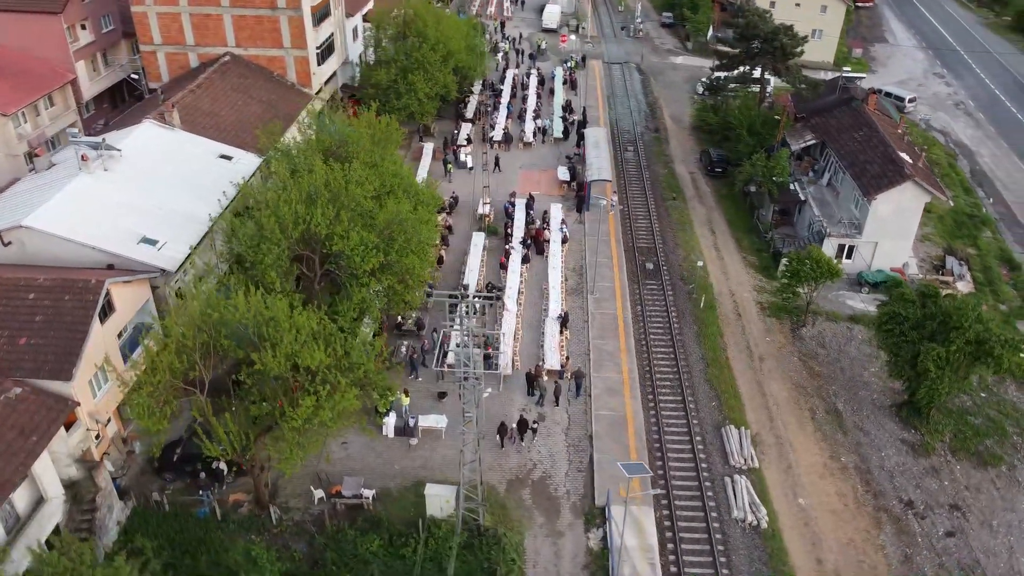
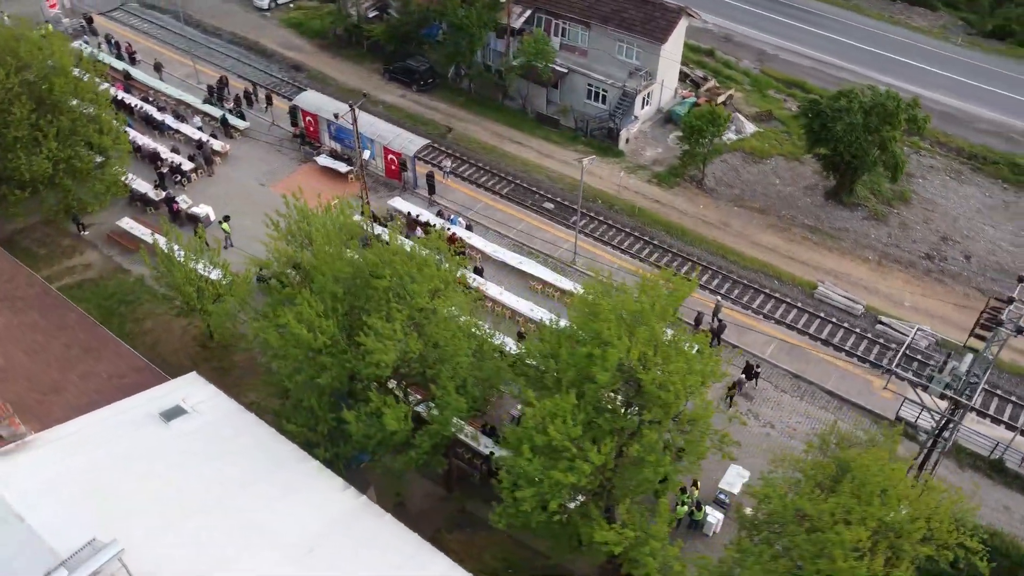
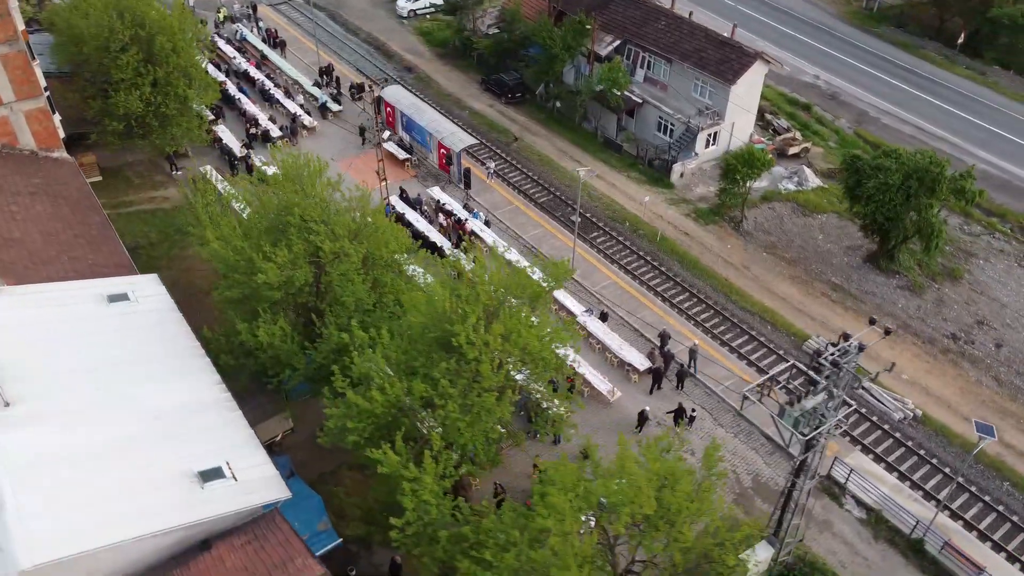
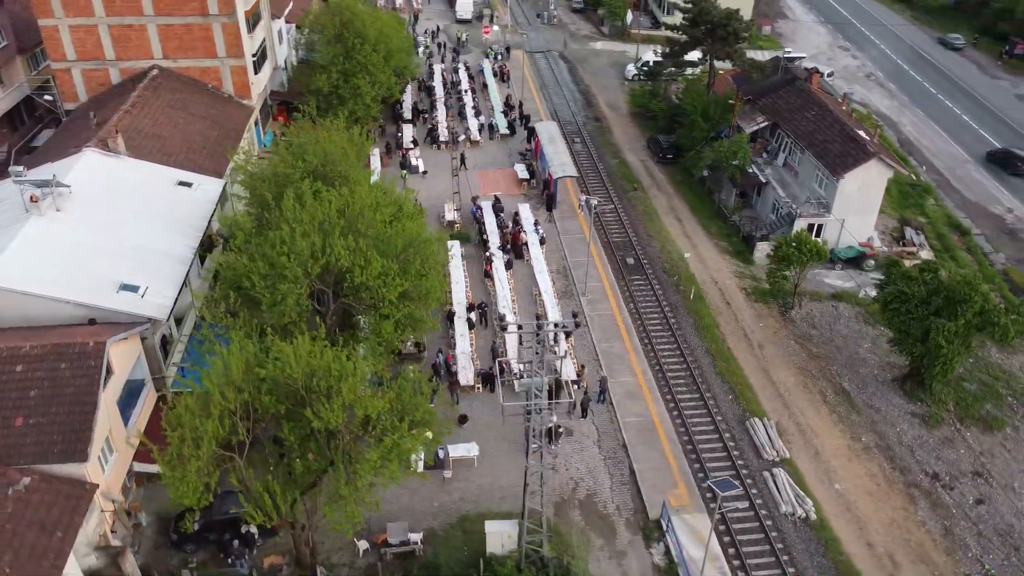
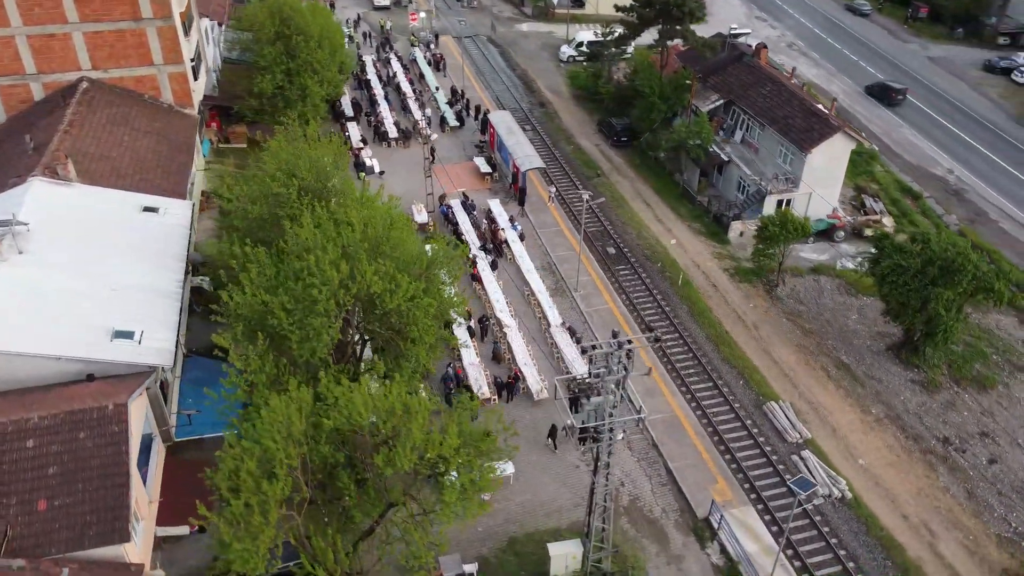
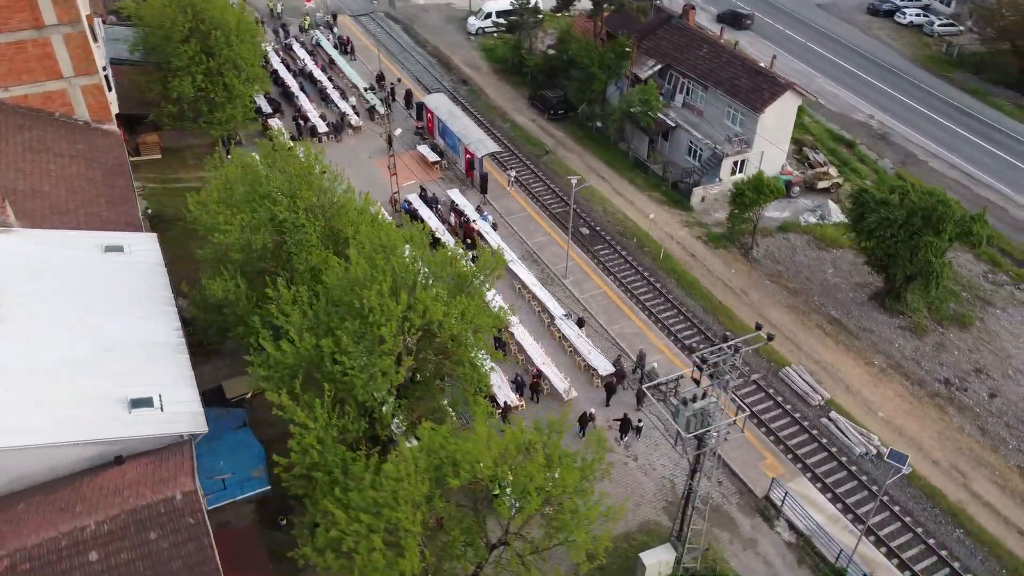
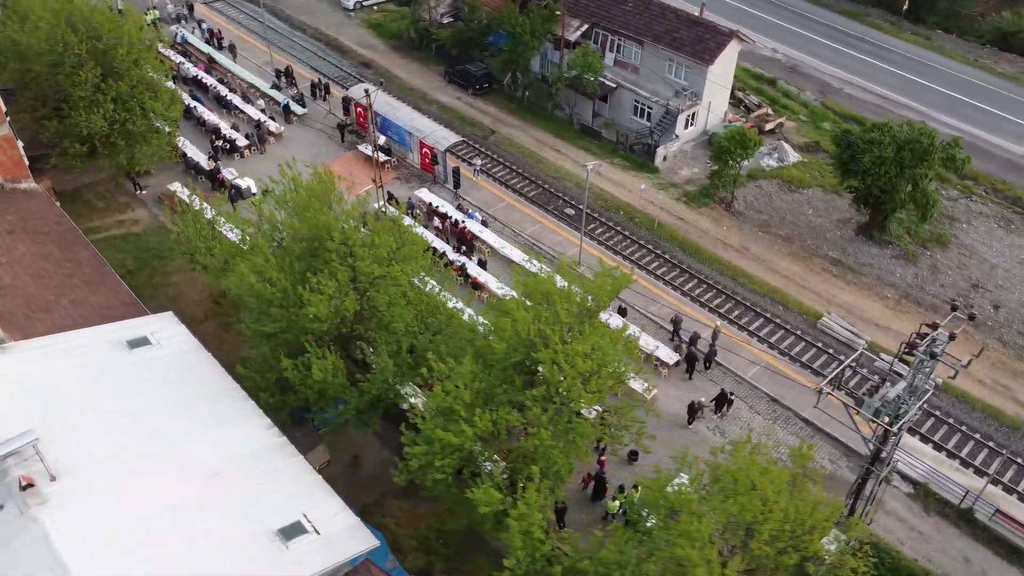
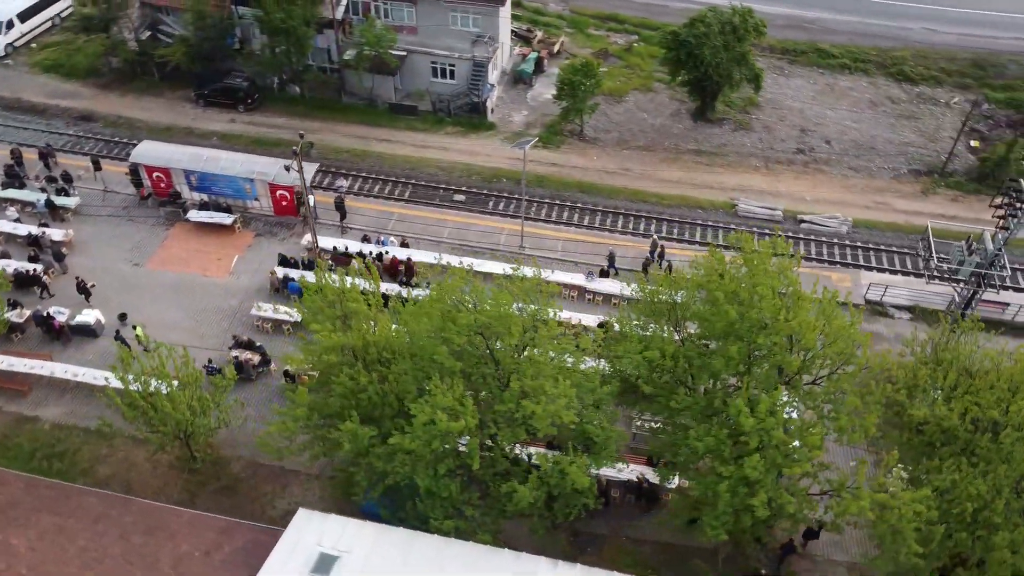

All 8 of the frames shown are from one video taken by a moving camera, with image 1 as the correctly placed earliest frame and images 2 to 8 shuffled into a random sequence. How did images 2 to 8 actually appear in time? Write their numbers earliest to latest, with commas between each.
4, 5, 6, 3, 7, 2, 8
